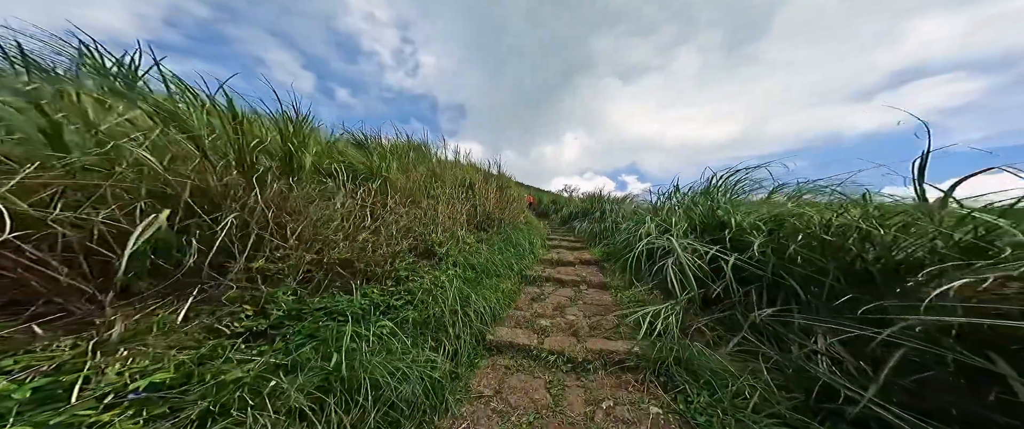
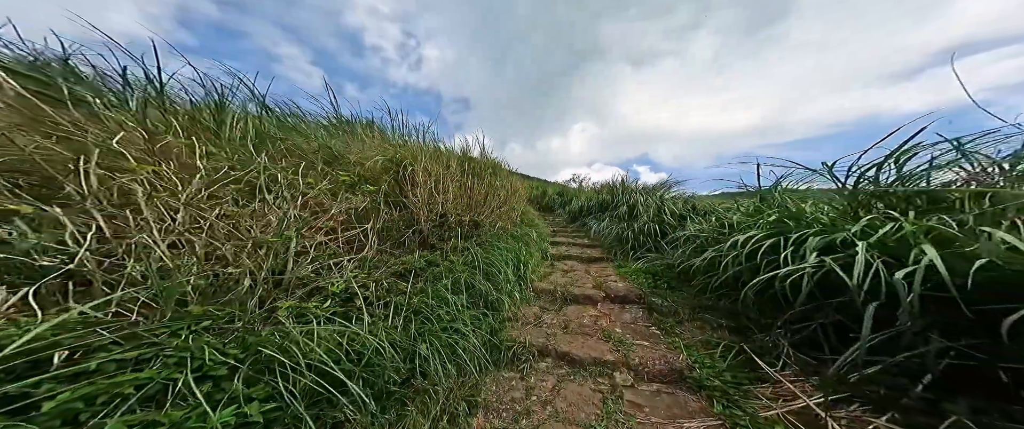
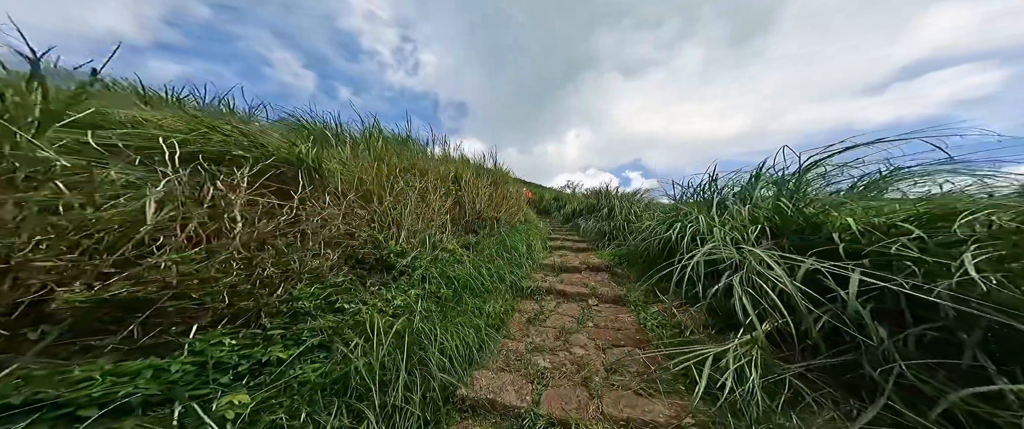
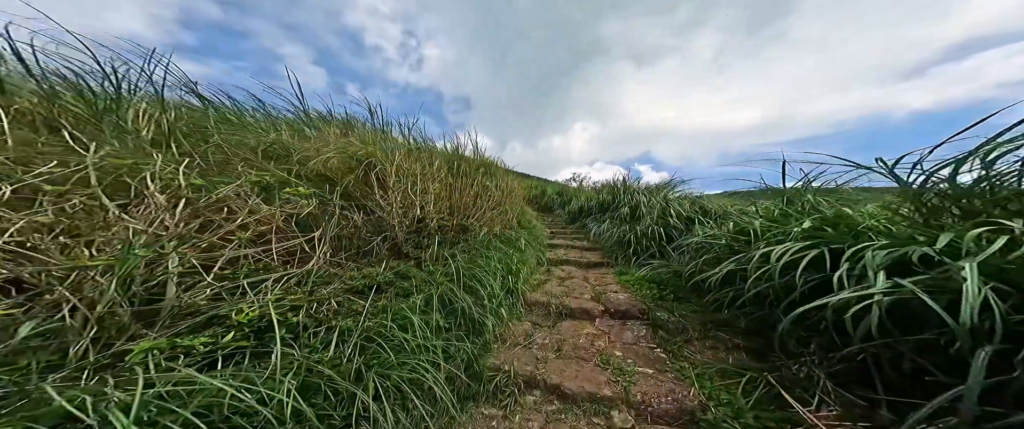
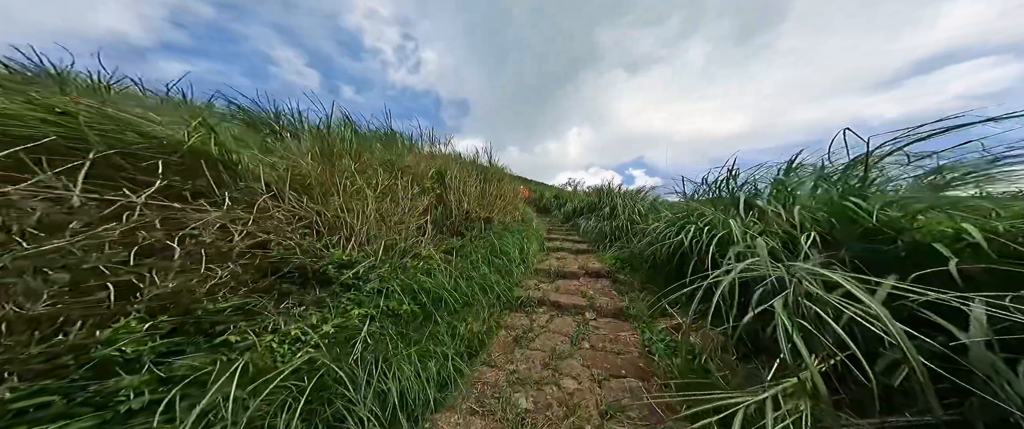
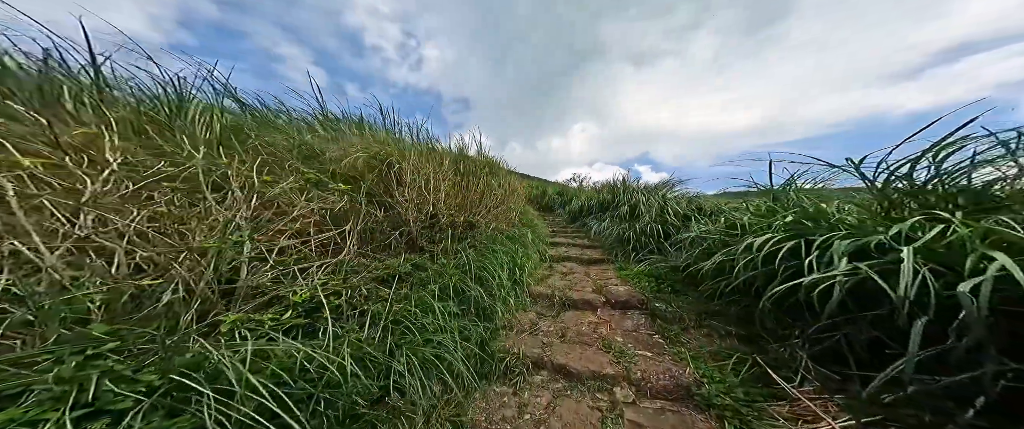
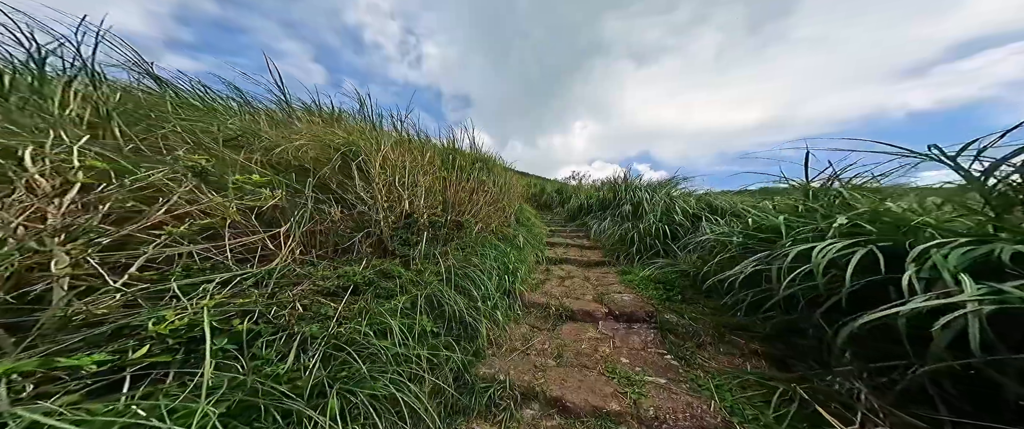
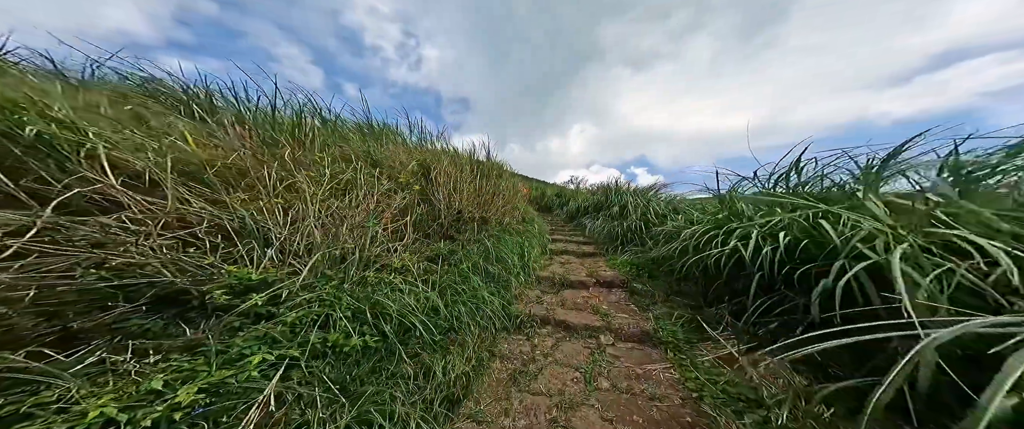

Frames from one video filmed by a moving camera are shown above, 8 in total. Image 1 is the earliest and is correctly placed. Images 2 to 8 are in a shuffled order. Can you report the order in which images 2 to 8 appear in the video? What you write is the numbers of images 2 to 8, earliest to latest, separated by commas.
3, 5, 8, 2, 6, 4, 7
